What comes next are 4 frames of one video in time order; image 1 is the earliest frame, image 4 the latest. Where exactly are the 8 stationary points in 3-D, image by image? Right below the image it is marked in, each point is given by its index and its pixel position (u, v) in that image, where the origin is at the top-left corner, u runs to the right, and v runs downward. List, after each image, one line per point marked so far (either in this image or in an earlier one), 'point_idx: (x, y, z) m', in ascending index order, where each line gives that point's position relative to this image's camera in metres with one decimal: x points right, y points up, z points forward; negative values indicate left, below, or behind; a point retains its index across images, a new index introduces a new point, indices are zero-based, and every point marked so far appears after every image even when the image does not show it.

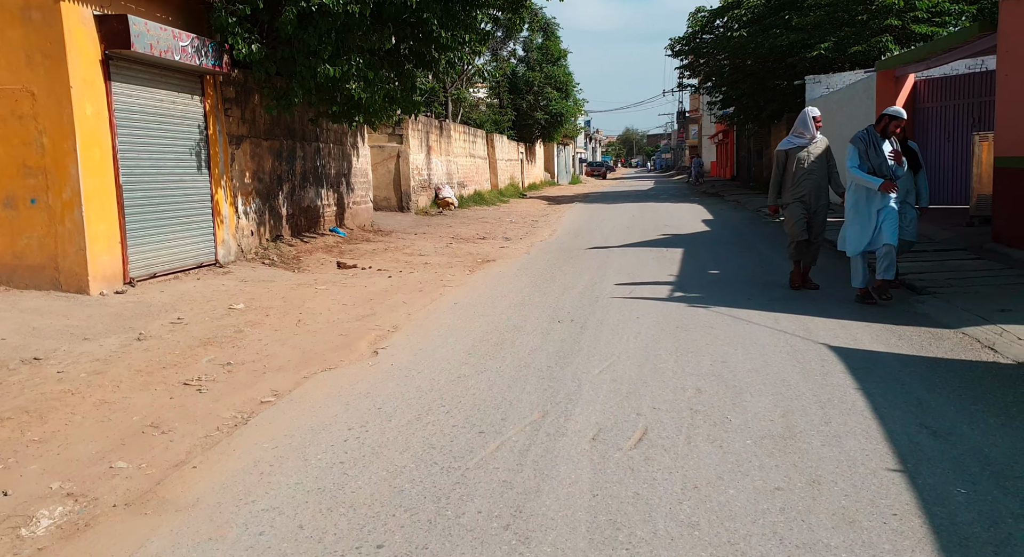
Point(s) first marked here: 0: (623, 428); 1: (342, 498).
0: (+0.5, -0.7, +4.3) m
1: (-0.7, -0.9, +3.6) m
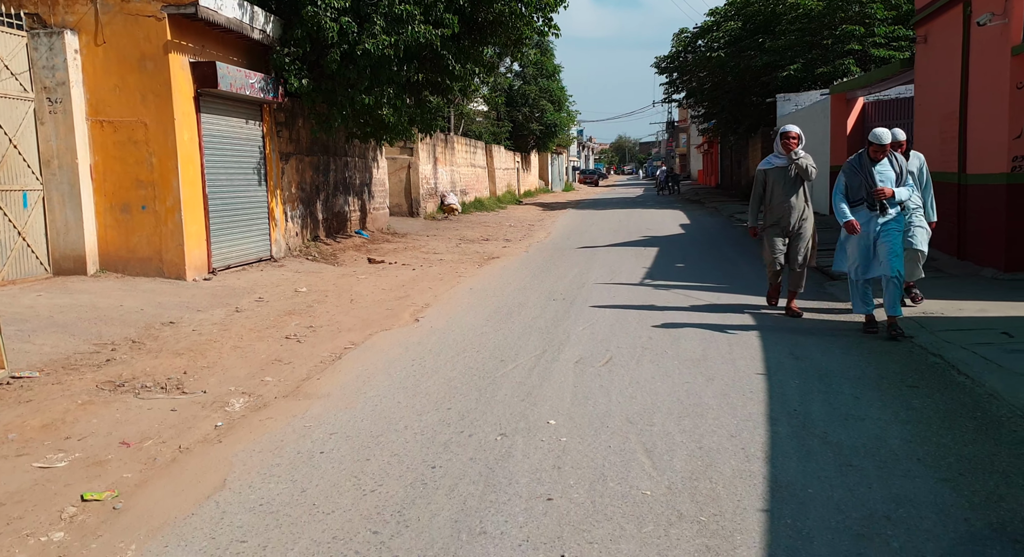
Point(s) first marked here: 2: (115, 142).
0: (+0.6, -0.6, +6.5) m
1: (-0.6, -0.7, +5.8) m
2: (-4.5, +1.5, +9.9) m
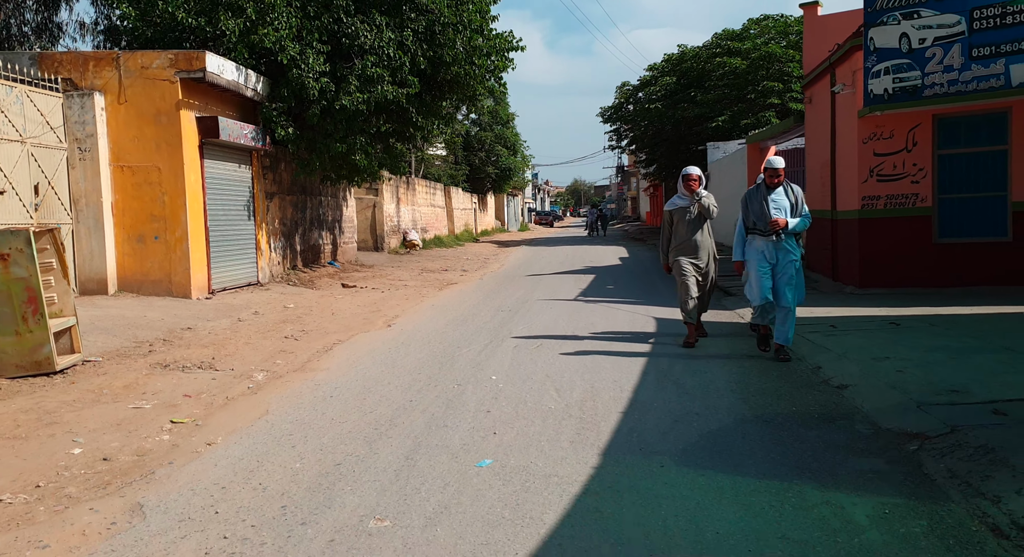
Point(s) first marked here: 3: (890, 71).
0: (+0.2, -0.7, +8.5) m
1: (-1.0, -0.8, +7.8) m
2: (-5.2, +1.3, +11.9) m
3: (+4.6, +2.5, +10.7) m
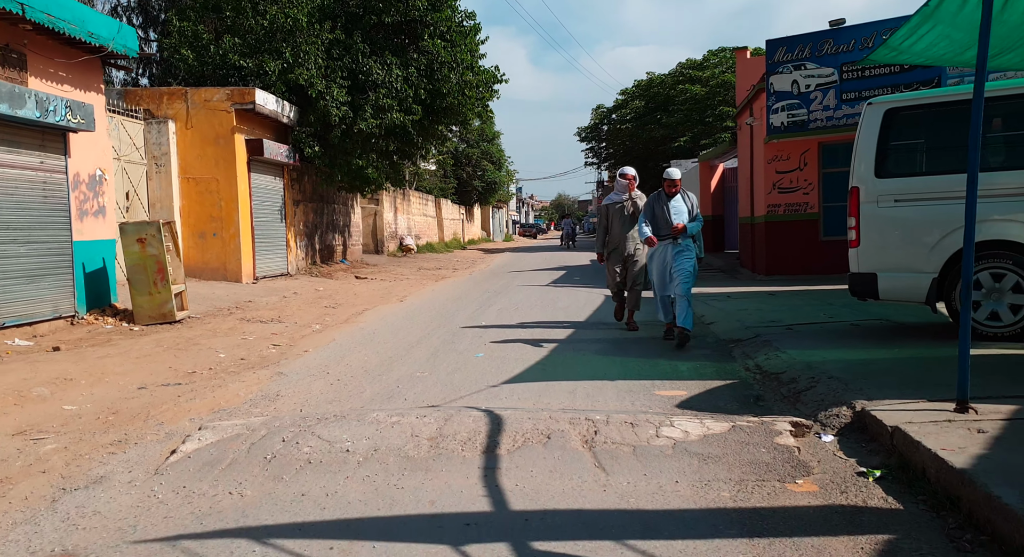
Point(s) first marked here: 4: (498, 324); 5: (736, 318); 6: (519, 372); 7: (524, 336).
0: (-0.1, -0.4, +11.7) m
1: (-1.2, -0.5, +10.9) m
2: (-5.4, +1.5, +15.0) m
3: (+4.4, +2.7, +14.0) m
4: (-0.2, -0.5, +10.5) m
5: (+2.4, -0.4, +9.4) m
6: (+0.1, -0.8, +7.0) m
7: (+0.1, -0.6, +9.2) m
